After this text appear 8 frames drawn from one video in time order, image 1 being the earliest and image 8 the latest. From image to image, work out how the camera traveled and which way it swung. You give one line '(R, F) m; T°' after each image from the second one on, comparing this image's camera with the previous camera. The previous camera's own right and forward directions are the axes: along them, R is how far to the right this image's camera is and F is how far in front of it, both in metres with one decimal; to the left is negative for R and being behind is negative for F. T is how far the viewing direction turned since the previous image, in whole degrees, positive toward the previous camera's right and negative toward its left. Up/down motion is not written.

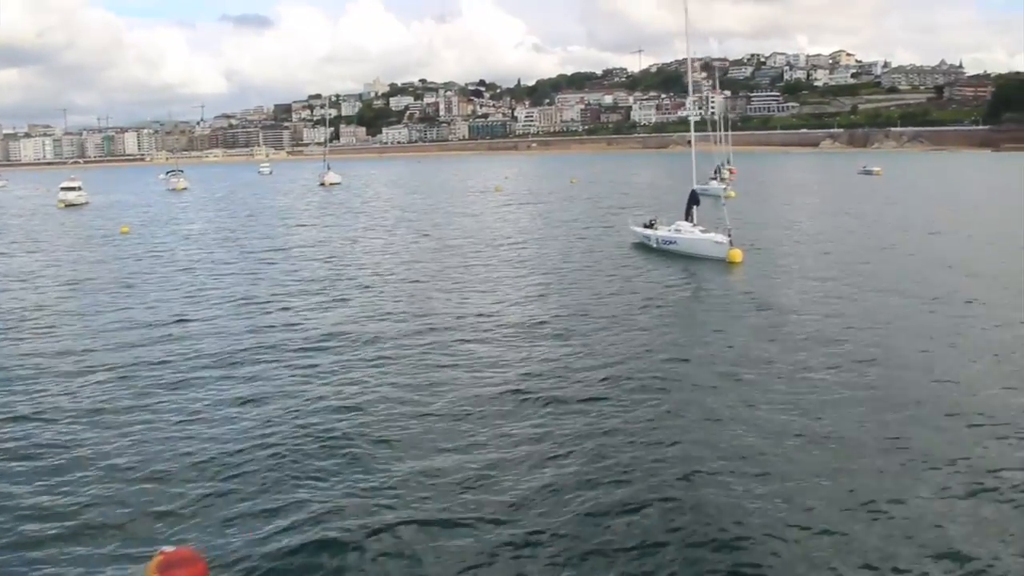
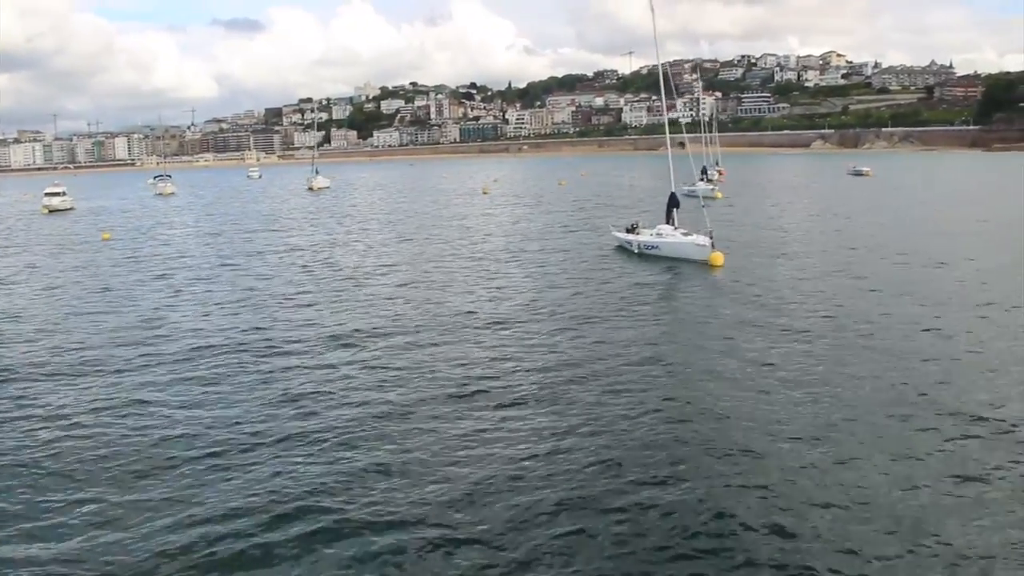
(+0.4, +0.7) m; 0°
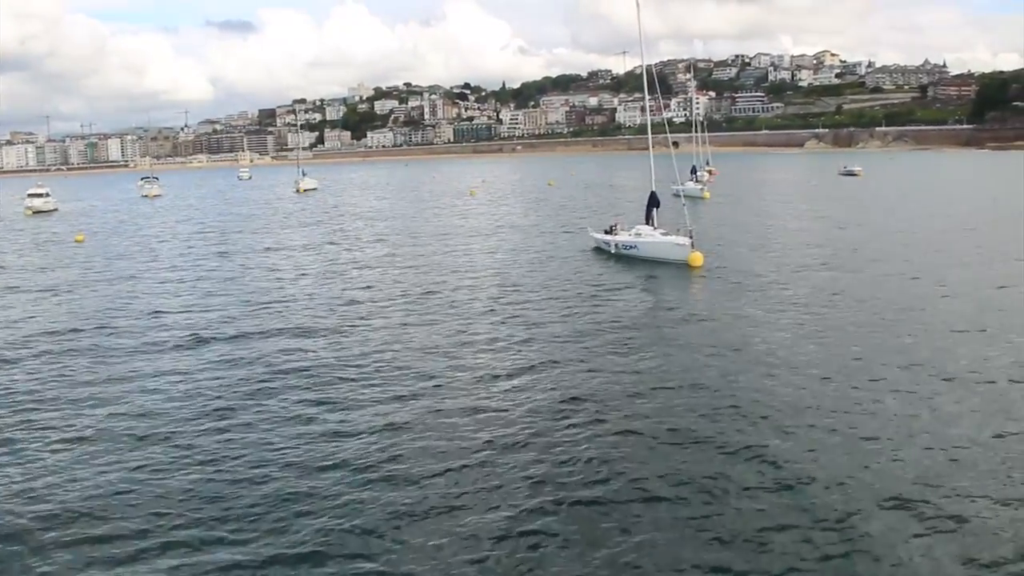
(+0.6, +0.9) m; 0°
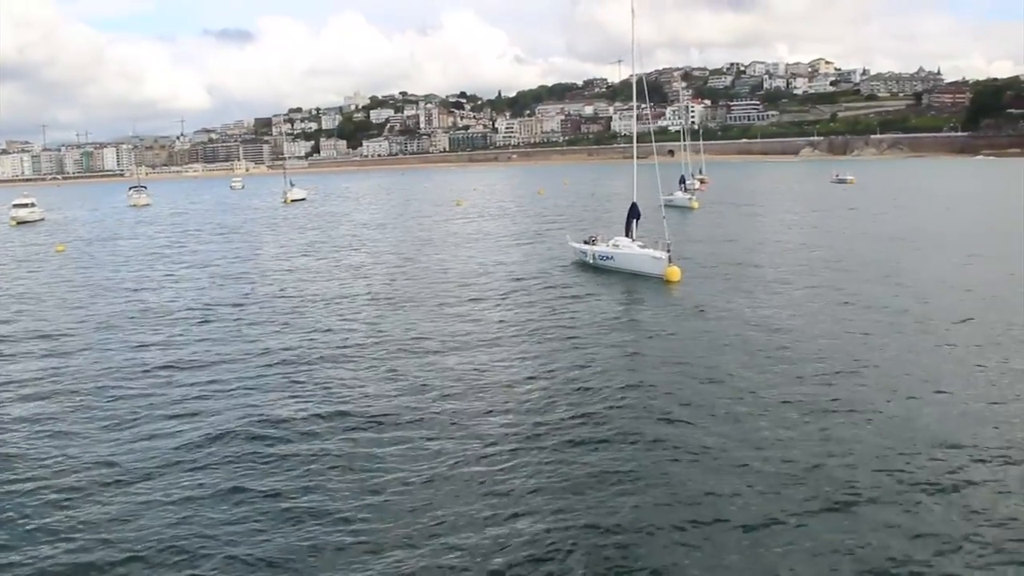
(+0.7, +1.0) m; 0°
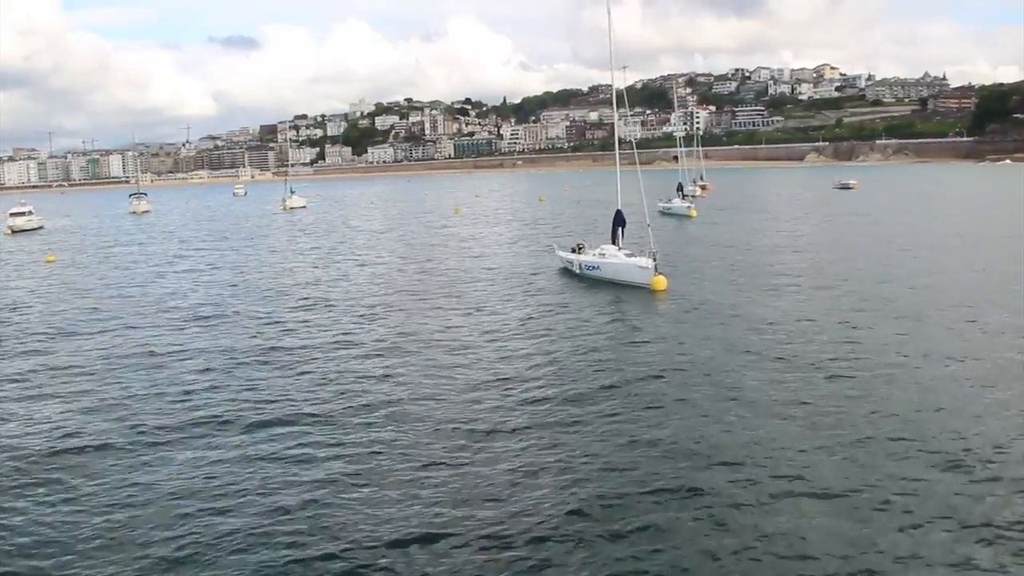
(+0.6, +0.8) m; 0°
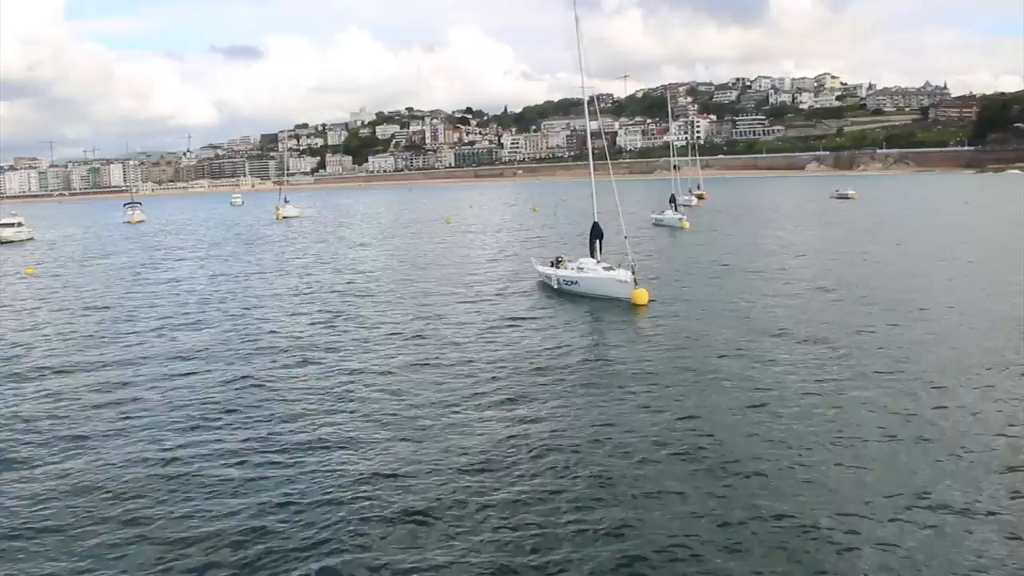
(+0.7, +1.1) m; 0°
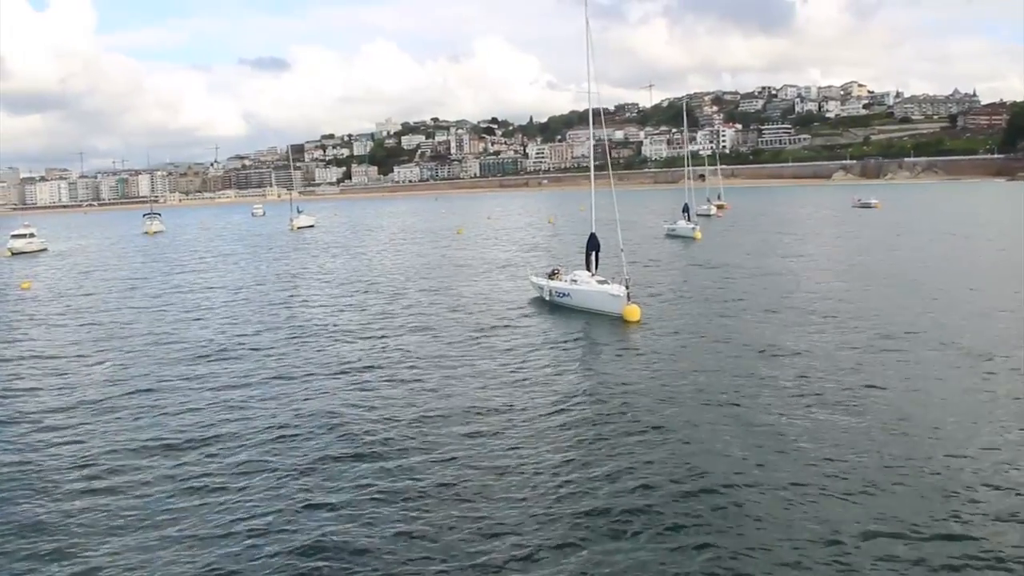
(+0.9, +1.1) m; -2°
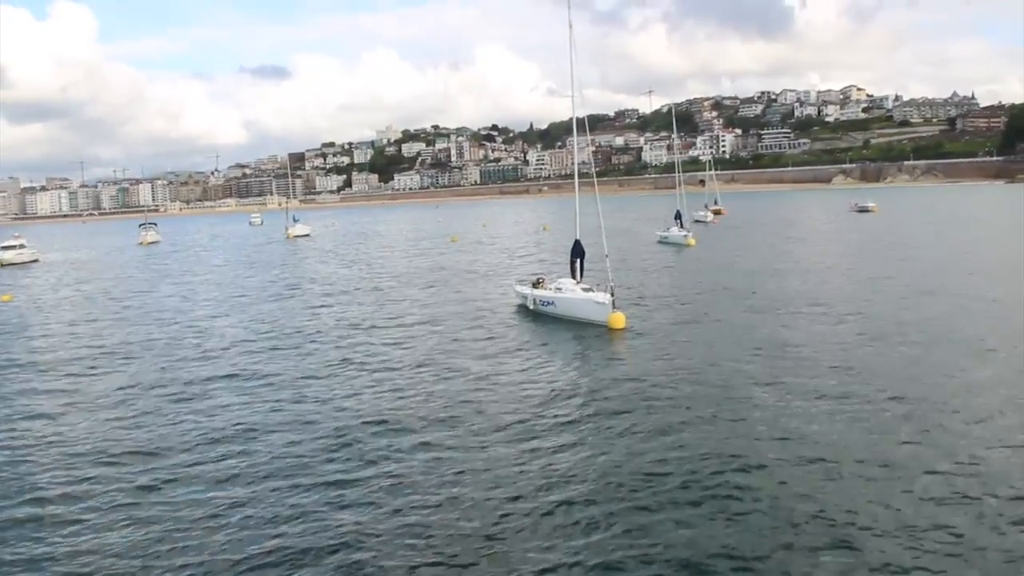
(+0.5, +0.5) m; 0°
